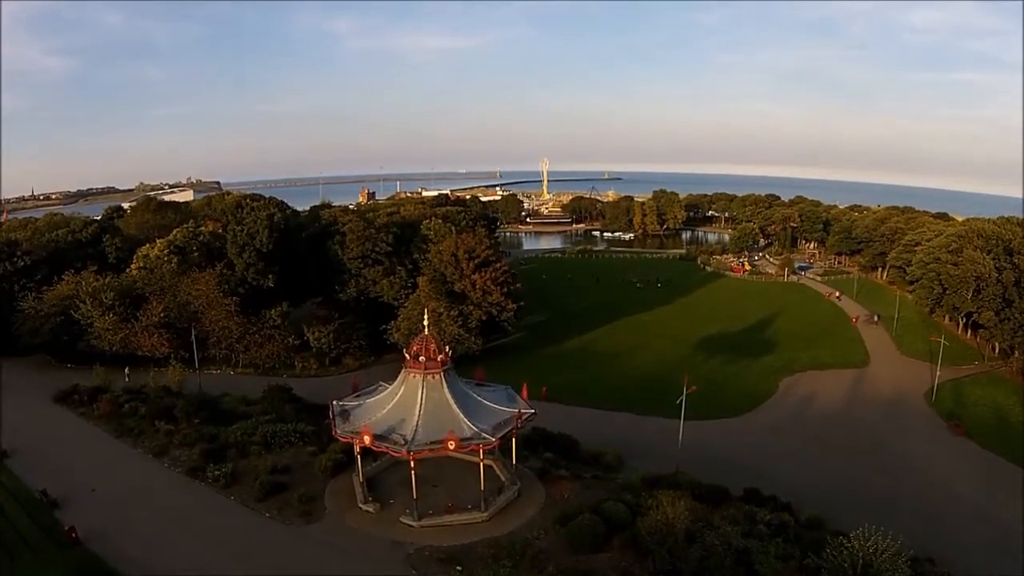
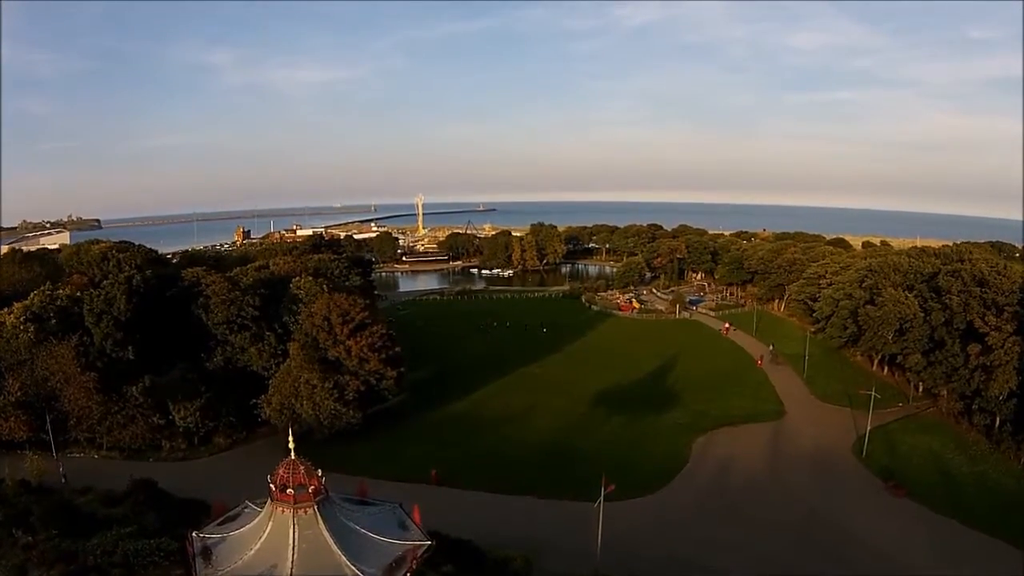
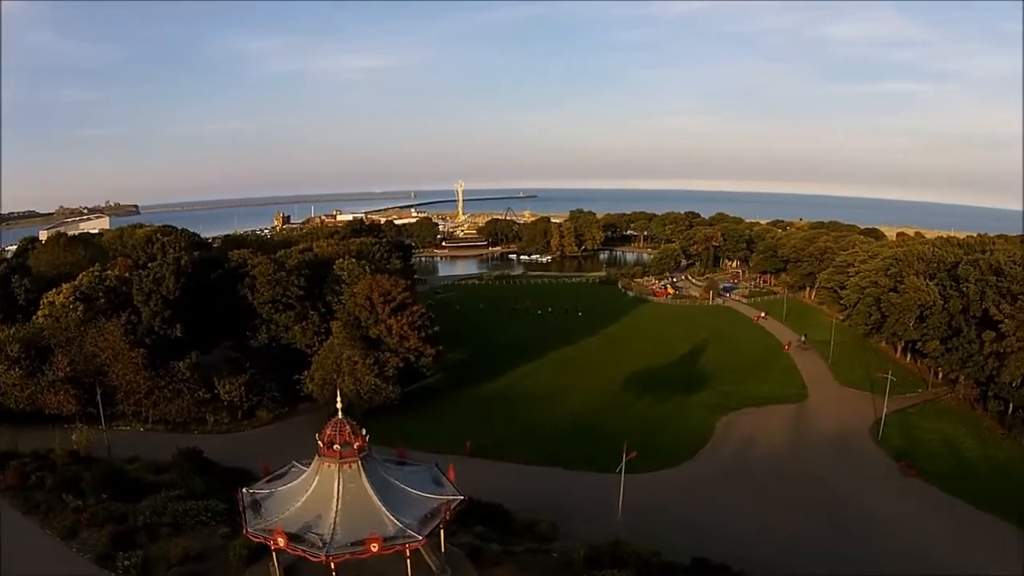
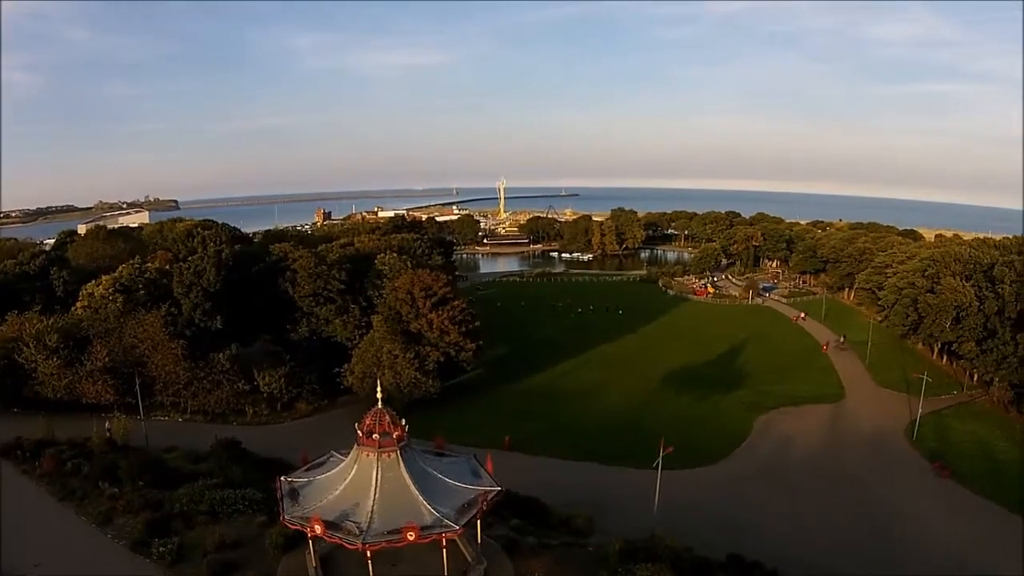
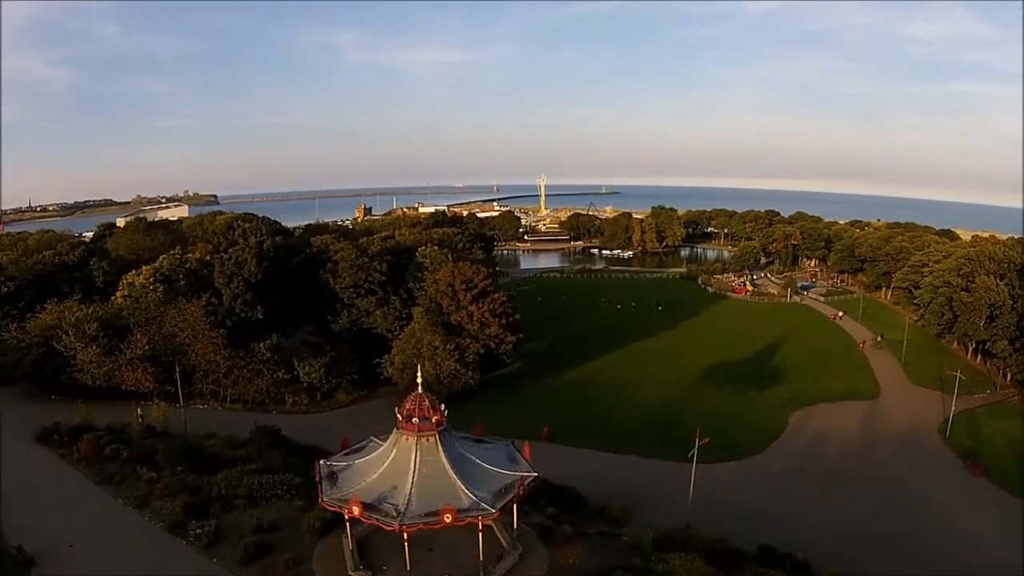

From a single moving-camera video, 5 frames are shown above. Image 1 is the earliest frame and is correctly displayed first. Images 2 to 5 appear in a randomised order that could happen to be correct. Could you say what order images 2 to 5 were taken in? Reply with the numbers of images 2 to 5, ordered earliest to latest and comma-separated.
5, 4, 3, 2
